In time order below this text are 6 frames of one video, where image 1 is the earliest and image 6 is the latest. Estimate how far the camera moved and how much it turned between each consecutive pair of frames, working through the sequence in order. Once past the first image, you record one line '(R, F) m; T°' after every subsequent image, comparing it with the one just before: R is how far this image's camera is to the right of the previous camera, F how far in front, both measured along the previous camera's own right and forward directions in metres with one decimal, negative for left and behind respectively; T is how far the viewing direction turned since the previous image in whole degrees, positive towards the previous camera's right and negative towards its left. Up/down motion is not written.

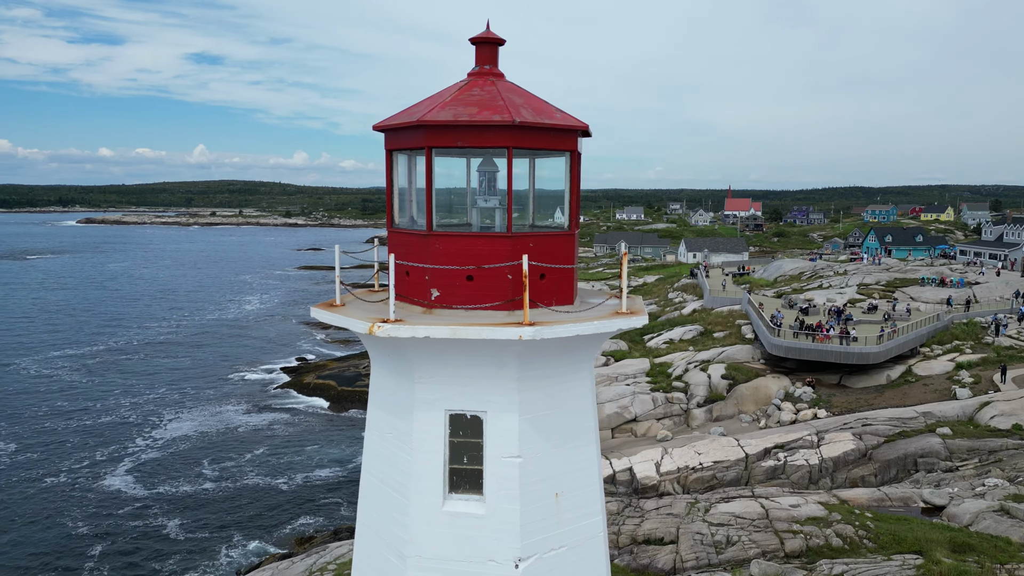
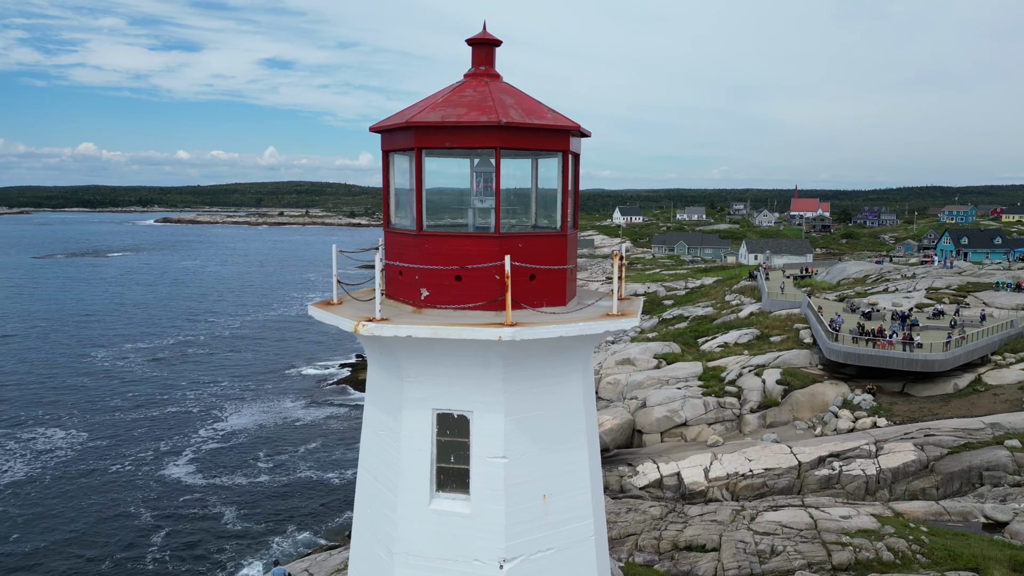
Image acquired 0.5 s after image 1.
(+0.3, 0.0) m; -5°
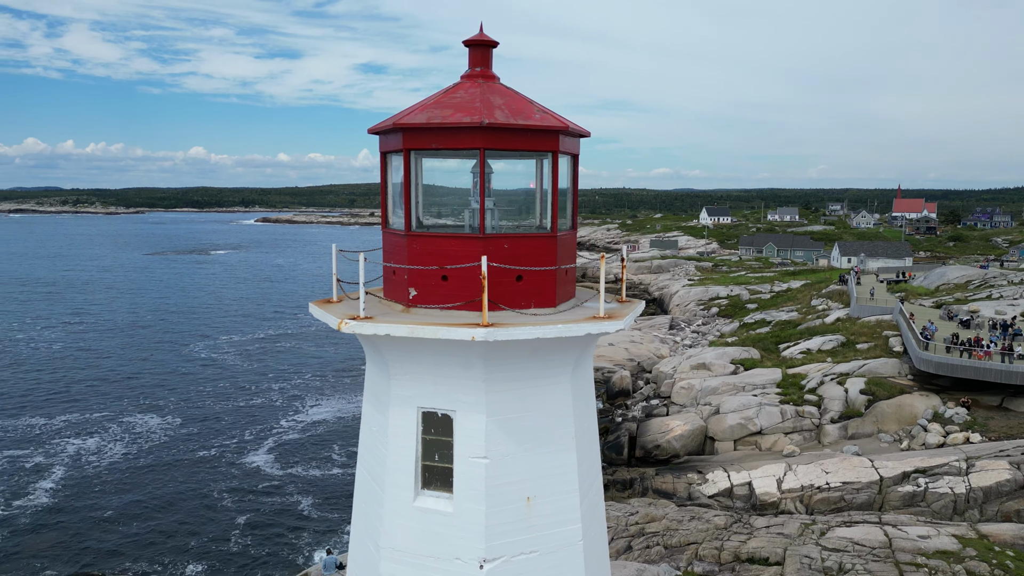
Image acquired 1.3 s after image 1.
(+0.4, 0.0) m; -7°
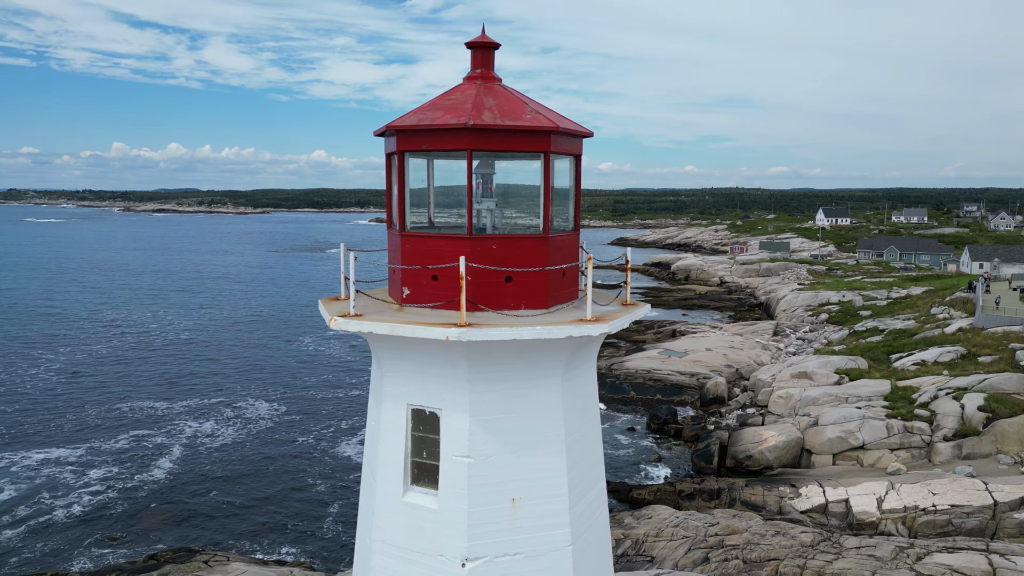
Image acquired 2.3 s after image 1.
(+0.5, 0.0) m; -8°
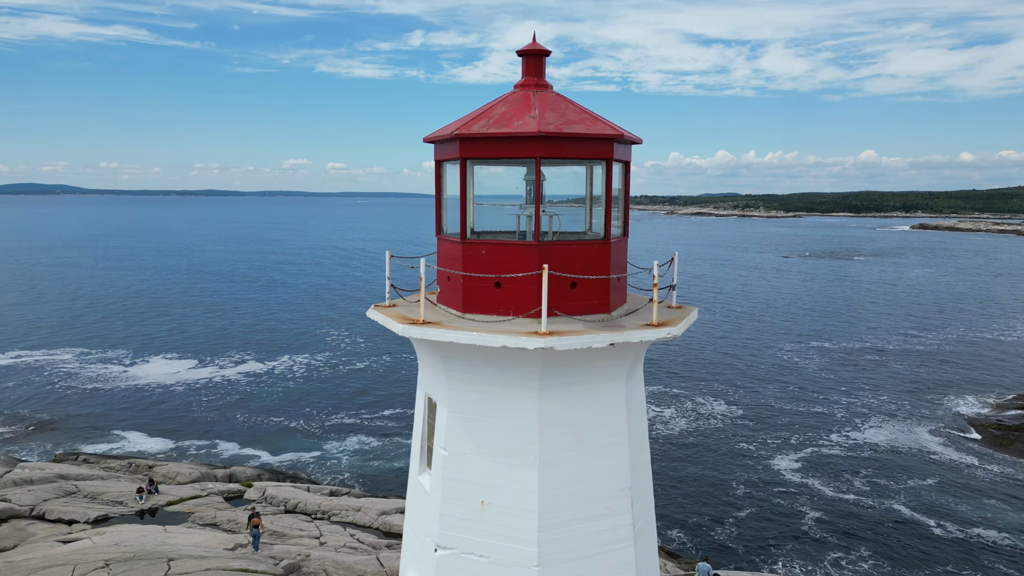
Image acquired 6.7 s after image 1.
(+2.2, +0.8) m; -39°
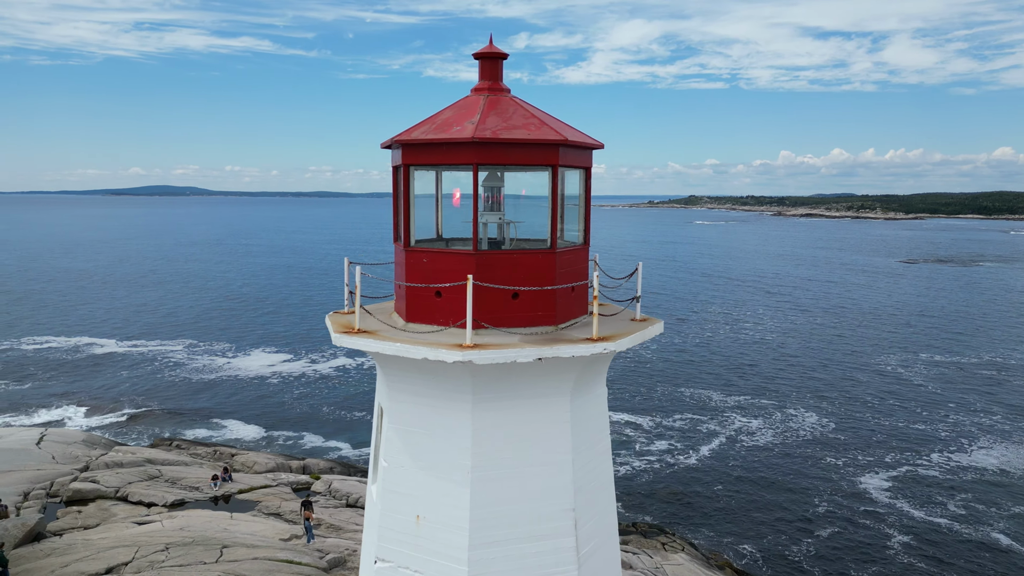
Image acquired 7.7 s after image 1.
(+0.7, +0.2) m; -7°
